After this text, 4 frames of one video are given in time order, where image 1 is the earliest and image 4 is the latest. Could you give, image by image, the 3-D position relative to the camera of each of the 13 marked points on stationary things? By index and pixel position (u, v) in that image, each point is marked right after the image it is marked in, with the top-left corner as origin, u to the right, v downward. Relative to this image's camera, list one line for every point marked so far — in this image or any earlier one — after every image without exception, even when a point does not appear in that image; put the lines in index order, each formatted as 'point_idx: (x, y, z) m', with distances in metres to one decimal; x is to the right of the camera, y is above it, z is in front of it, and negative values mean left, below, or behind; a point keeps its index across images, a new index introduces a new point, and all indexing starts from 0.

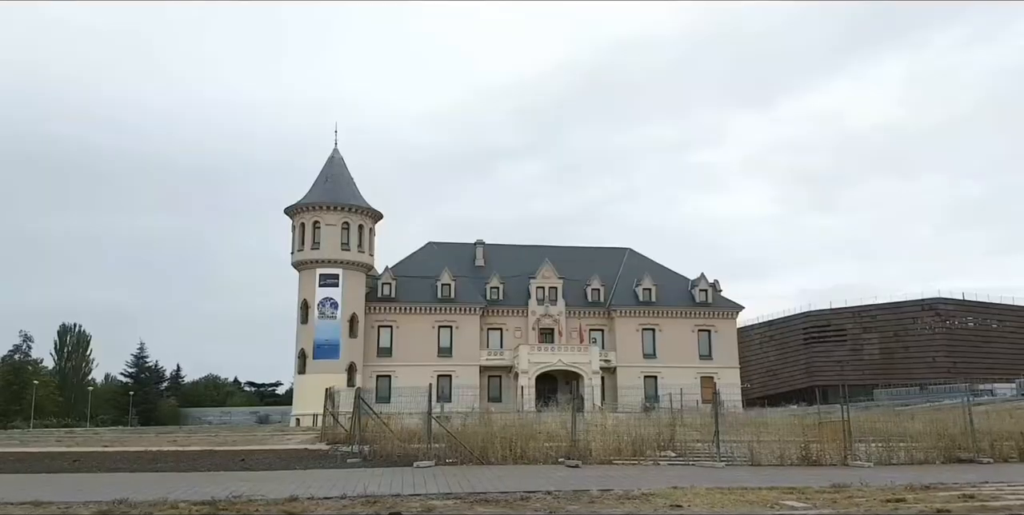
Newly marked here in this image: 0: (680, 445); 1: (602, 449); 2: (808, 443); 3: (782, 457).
0: (+3.8, -4.2, +18.4) m
1: (+1.9, -4.0, +17.2) m
2: (+6.0, -3.8, +16.6) m
3: (+5.4, -4.0, +16.3) m
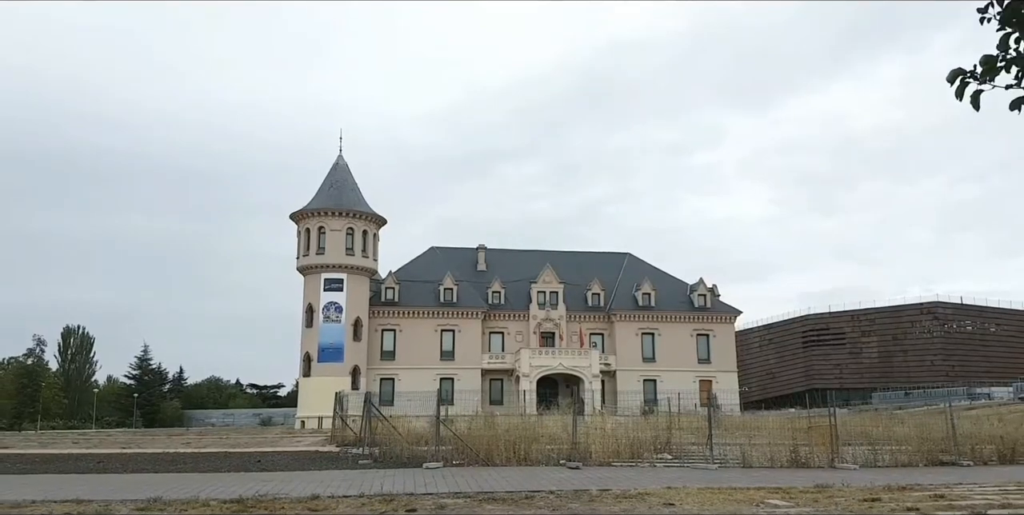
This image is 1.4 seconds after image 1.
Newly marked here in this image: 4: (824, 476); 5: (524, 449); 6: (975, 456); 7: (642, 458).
0: (+3.9, -4.5, +19.3) m
1: (+2.0, -4.3, +18.0) m
2: (+6.1, -4.1, +17.4) m
3: (+5.5, -4.3, +17.2) m
4: (+5.3, -3.7, +13.8) m
5: (+0.3, -4.2, +17.9) m
6: (+10.5, -4.5, +18.3) m
7: (+2.9, -4.5, +18.1) m
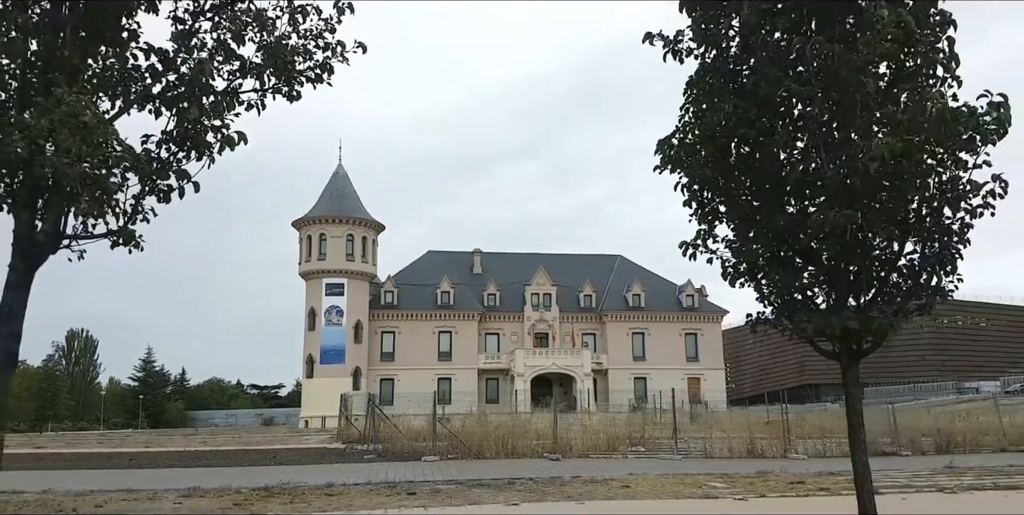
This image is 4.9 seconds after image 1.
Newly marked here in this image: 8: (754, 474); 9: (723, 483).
0: (+3.6, -4.8, +21.3) m
1: (+1.7, -4.6, +20.1) m
2: (+5.8, -4.4, +19.5) m
3: (+5.2, -4.6, +19.3) m
4: (+5.1, -4.1, +15.9) m
5: (0.0, -4.6, +20.0) m
6: (+10.2, -4.8, +20.4) m
7: (+2.6, -4.8, +20.2) m
8: (+4.2, -3.8, +14.2) m
9: (+3.4, -3.6, +12.9) m
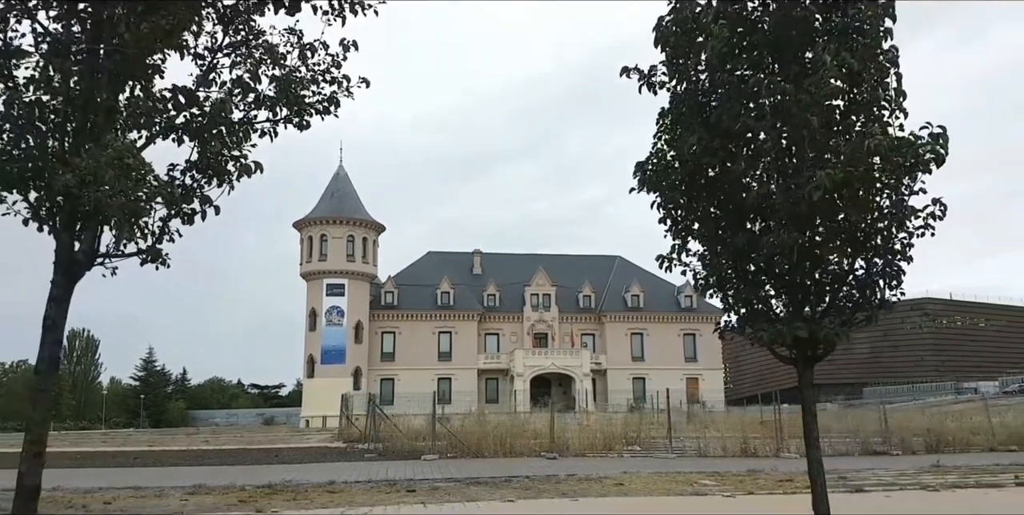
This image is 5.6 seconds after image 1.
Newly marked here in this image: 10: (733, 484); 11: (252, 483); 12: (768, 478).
0: (+3.5, -4.9, +21.7) m
1: (+1.7, -4.7, +20.5) m
2: (+5.8, -4.4, +19.9) m
3: (+5.2, -4.7, +19.7) m
4: (+5.0, -4.1, +16.3) m
5: (0.0, -4.7, +20.3) m
6: (+10.1, -4.8, +20.8) m
7: (+2.6, -4.9, +20.5) m
8: (+4.2, -3.8, +14.5) m
9: (+3.3, -3.7, +13.3) m
10: (+3.6, -3.6, +13.0) m
11: (-4.5, -3.9, +13.9) m
12: (+4.3, -3.7, +13.7) m
